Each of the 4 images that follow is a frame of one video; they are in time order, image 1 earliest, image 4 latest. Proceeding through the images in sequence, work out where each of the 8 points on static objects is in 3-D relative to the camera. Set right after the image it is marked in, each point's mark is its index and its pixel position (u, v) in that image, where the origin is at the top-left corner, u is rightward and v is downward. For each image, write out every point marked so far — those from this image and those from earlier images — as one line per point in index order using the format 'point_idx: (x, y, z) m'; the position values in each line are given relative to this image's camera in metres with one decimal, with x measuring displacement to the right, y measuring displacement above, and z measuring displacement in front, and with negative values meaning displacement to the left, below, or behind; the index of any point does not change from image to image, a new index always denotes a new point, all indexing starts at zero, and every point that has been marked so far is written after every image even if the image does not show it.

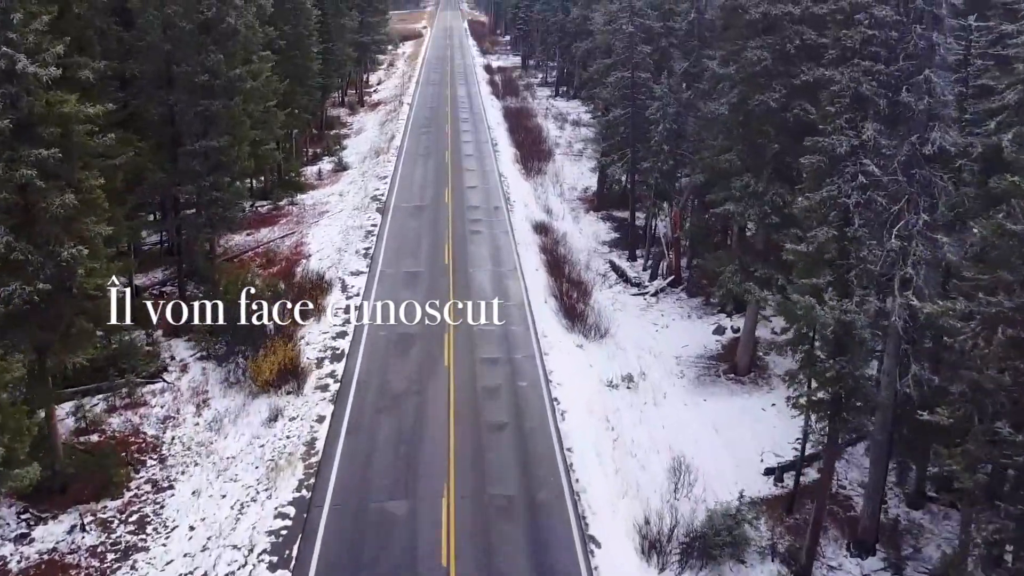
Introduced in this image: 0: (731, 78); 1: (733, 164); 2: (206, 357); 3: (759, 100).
0: (+3.9, +3.7, +13.7) m
1: (+3.9, +2.2, +13.6) m
2: (-6.0, -1.4, +15.2) m
3: (+4.0, +3.1, +12.5) m
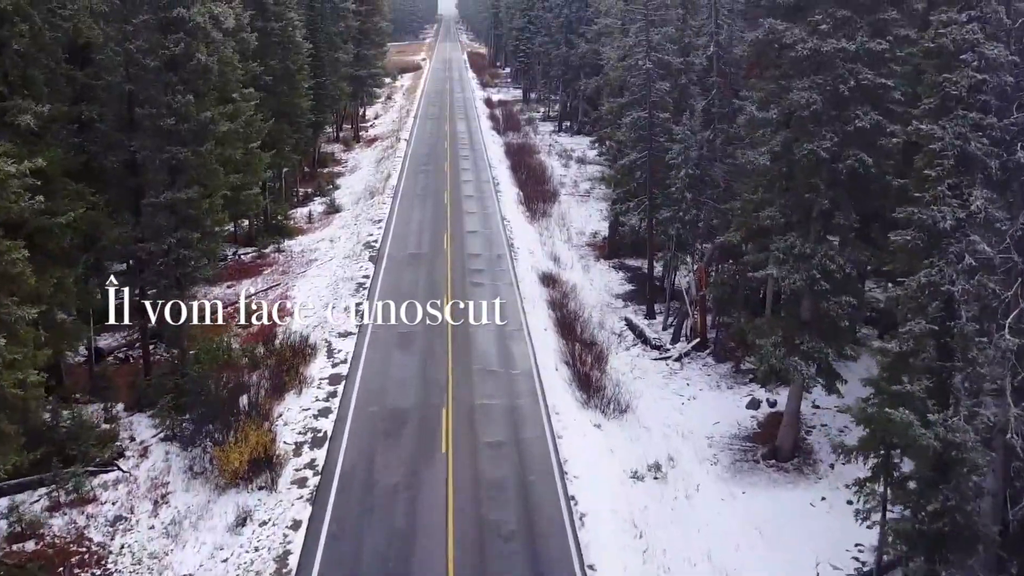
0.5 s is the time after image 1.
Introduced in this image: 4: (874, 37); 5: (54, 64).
0: (+4.0, +2.5, +11.9) m
1: (+4.0, +1.0, +11.8) m
2: (-5.9, -2.6, +13.2) m
3: (+4.1, +1.9, +10.8) m
4: (+5.2, +3.6, +11.0) m
5: (-7.2, +3.5, +12.2) m
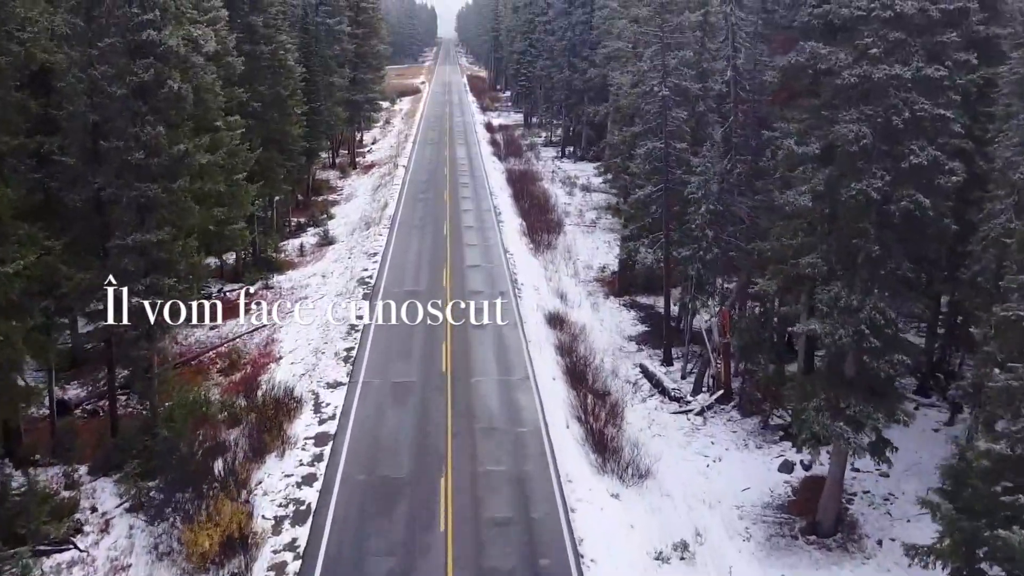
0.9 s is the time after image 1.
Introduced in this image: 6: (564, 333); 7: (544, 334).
0: (+4.1, +1.8, +10.6) m
1: (+4.1, +0.3, +10.5) m
2: (-5.8, -3.4, +11.8) m
3: (+4.2, +1.2, +9.4) m
4: (+5.3, +2.9, +9.8) m
5: (-7.1, +2.7, +10.9) m
6: (+1.2, -1.0, +17.3) m
7: (+0.7, -1.0, +17.2) m
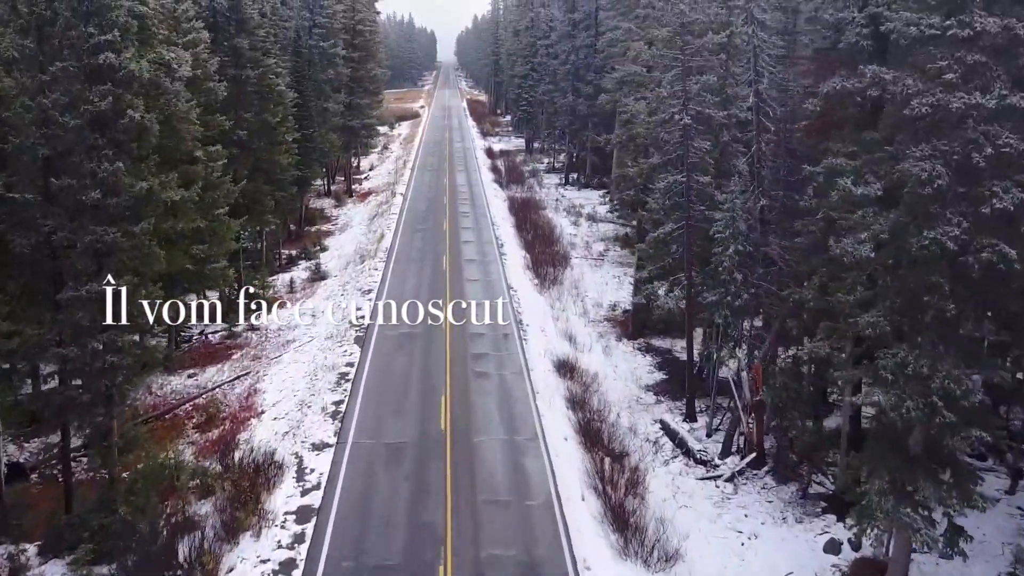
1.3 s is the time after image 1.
0: (+4.2, +1.0, +9.1) m
1: (+4.3, -0.5, +8.9) m
2: (-5.6, -4.2, +10.1) m
3: (+4.4, +0.5, +7.9) m
4: (+5.4, +2.1, +8.3) m
5: (-7.0, +2.0, +9.4) m
6: (+1.3, -1.9, +15.7) m
7: (+0.8, -2.0, +15.6) m
